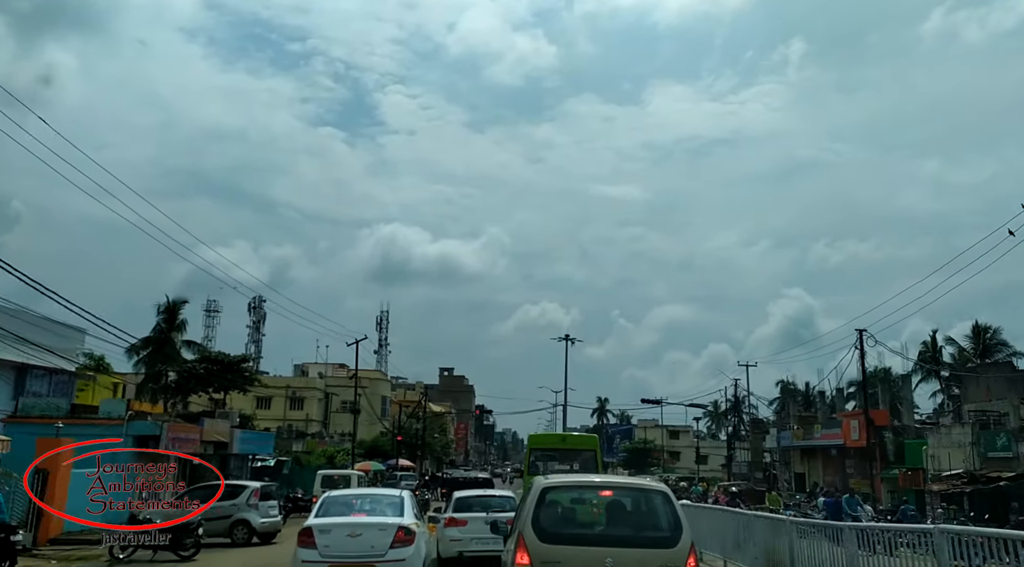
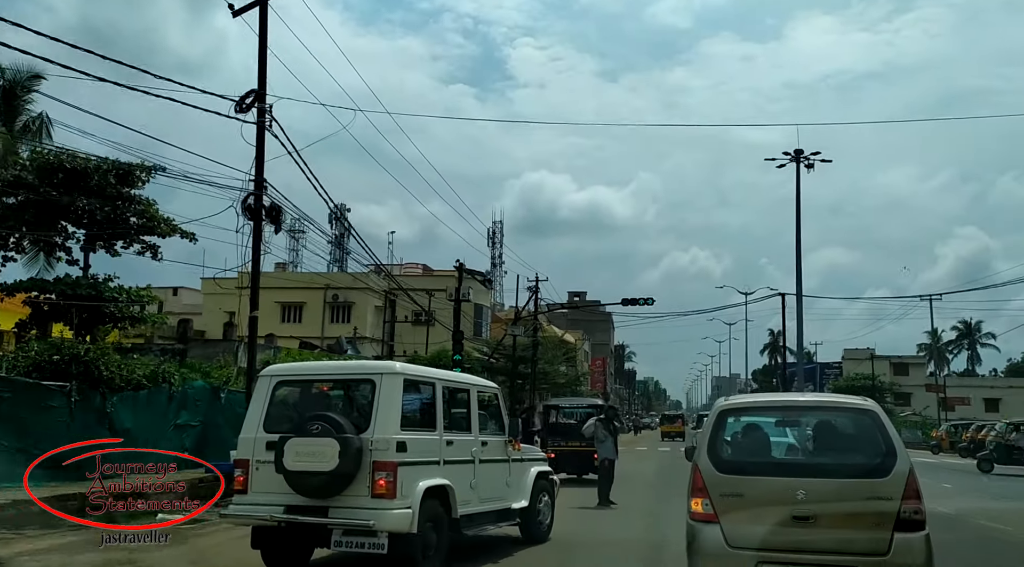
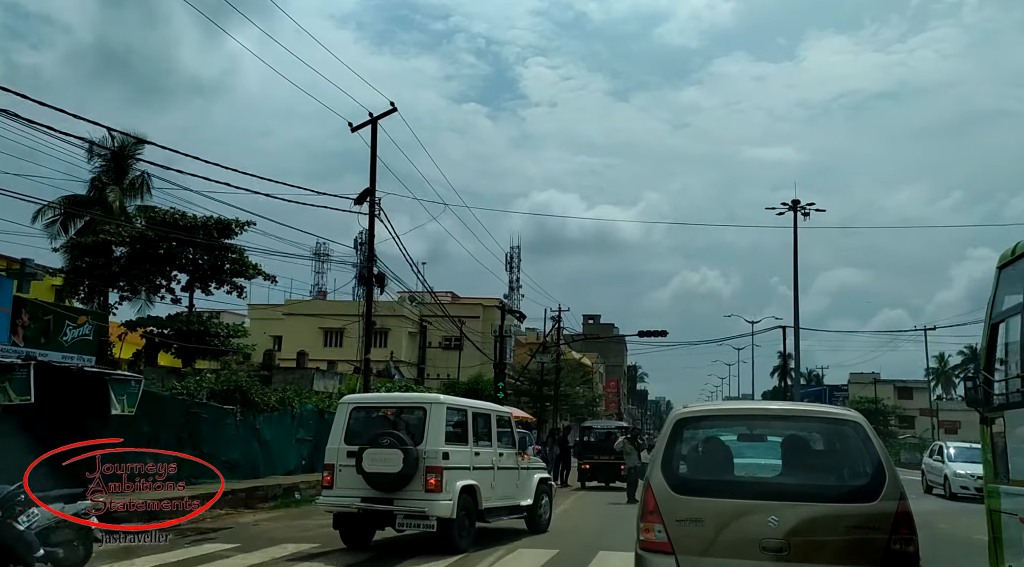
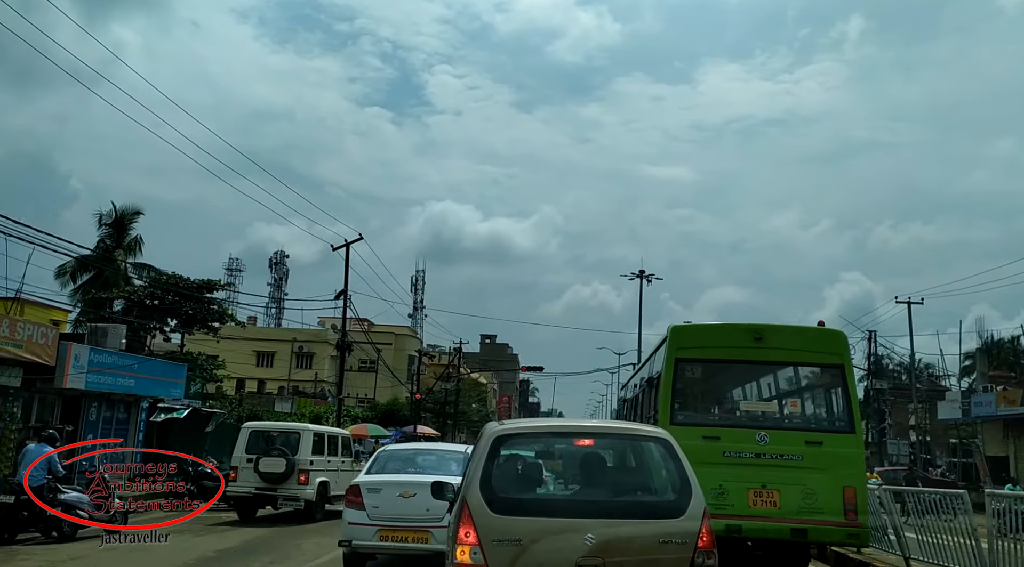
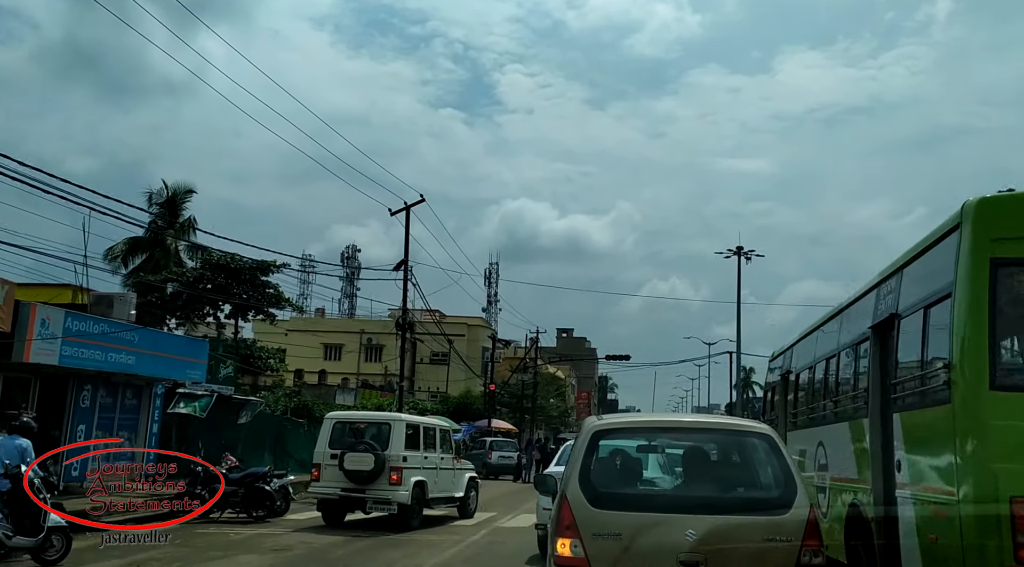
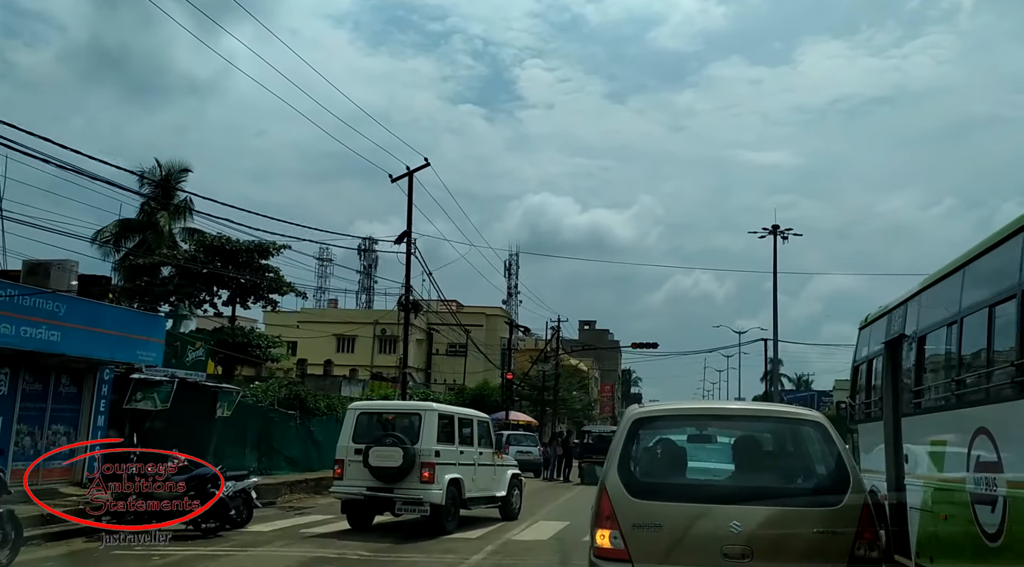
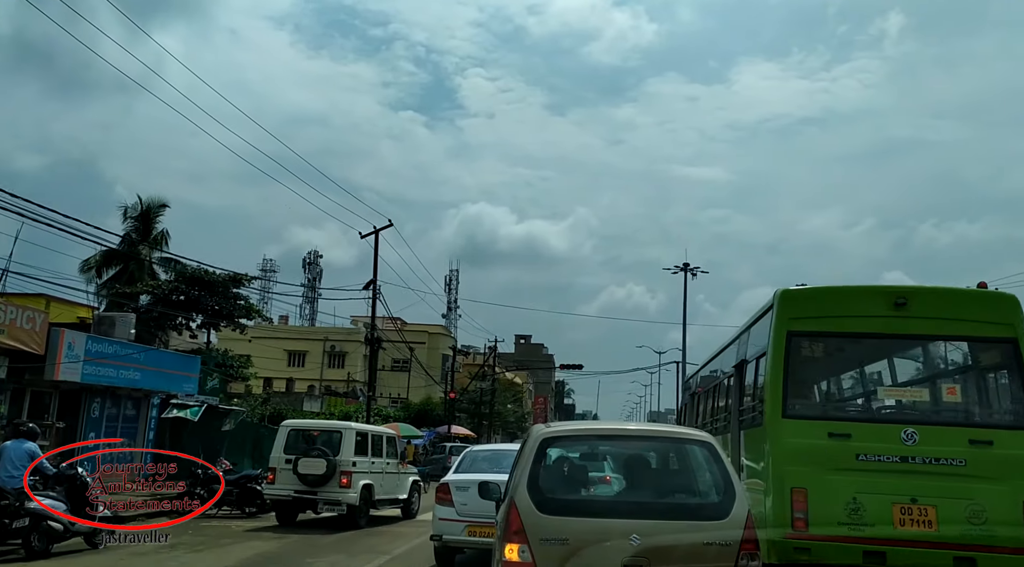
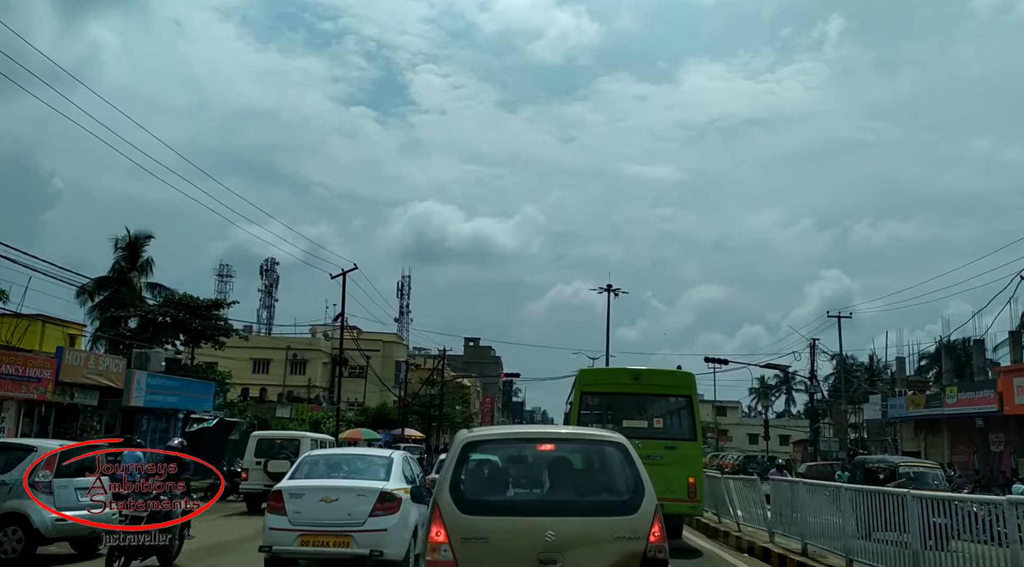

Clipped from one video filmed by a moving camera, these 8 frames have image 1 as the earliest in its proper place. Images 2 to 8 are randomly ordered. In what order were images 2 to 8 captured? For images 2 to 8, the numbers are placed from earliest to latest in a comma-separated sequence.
8, 4, 7, 5, 6, 3, 2
